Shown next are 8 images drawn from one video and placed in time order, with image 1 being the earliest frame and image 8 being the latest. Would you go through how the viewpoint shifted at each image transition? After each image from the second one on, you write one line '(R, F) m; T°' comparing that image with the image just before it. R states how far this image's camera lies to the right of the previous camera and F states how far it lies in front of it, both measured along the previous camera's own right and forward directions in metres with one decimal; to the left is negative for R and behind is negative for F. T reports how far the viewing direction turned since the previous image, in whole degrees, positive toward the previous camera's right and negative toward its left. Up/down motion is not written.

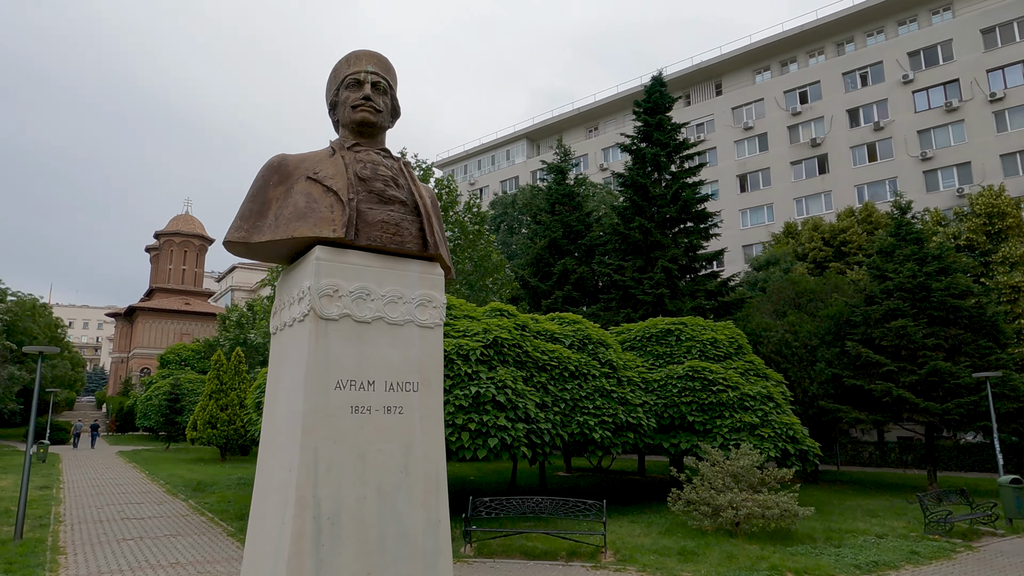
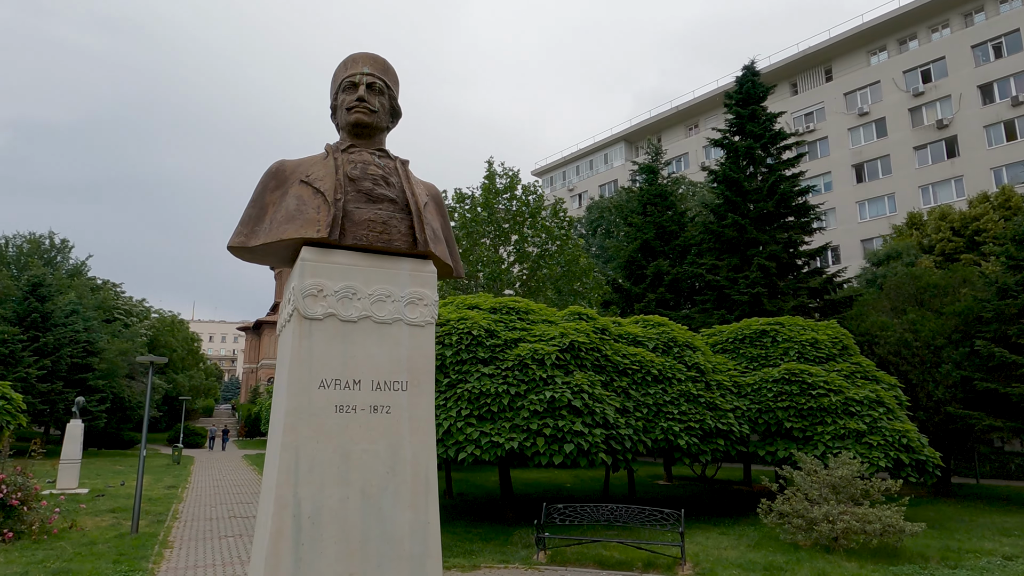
(+0.6, +0.2) m; -9°
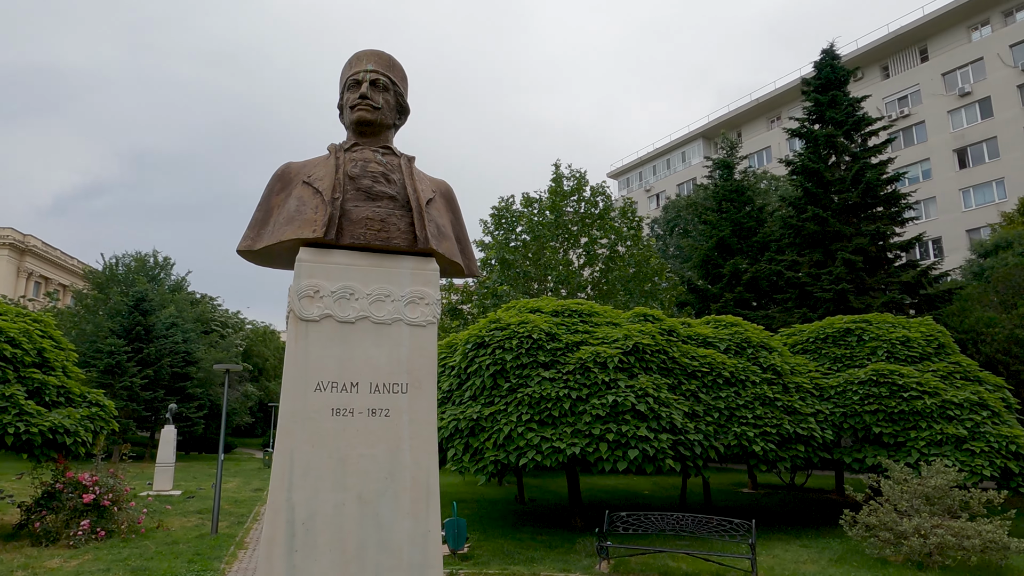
(+0.4, +0.2) m; -7°
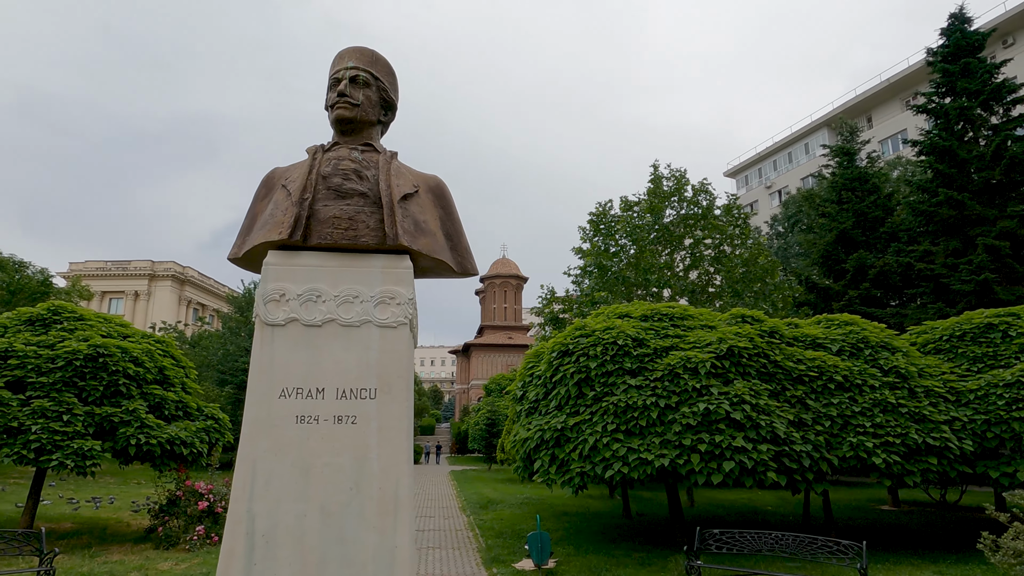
(+0.6, +0.3) m; -10°
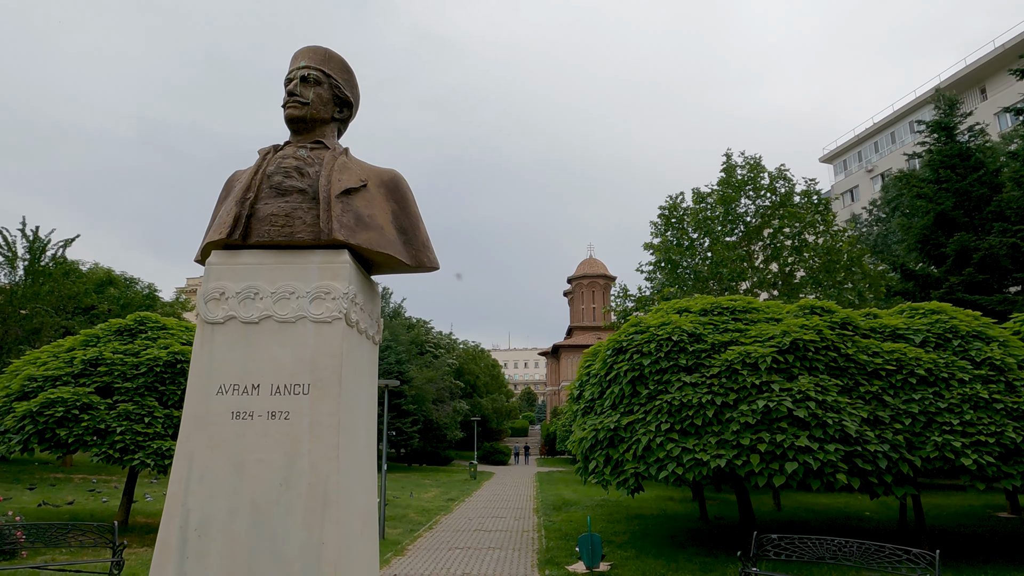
(+0.7, +0.2) m; -8°
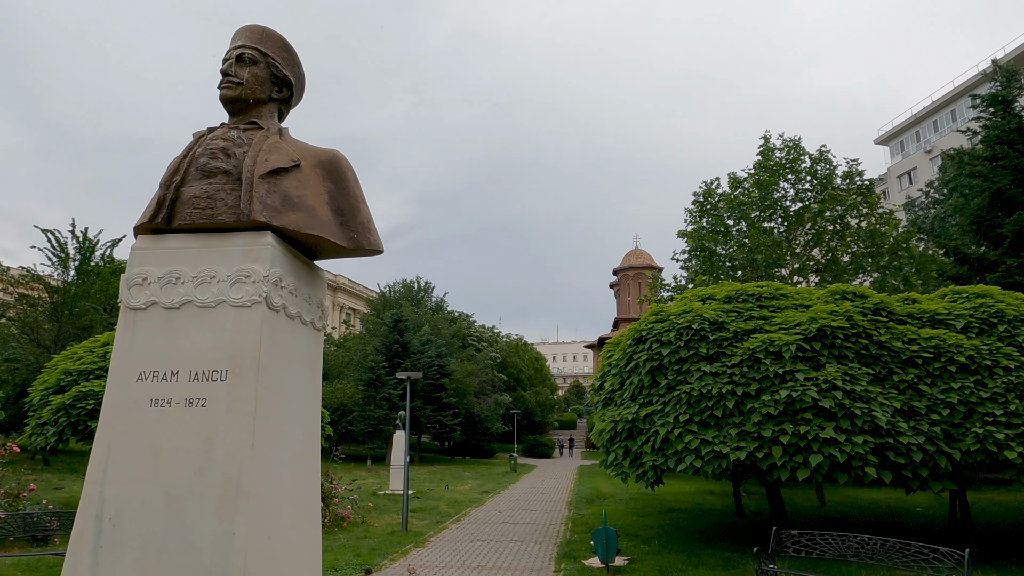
(+0.5, +0.2) m; -4°
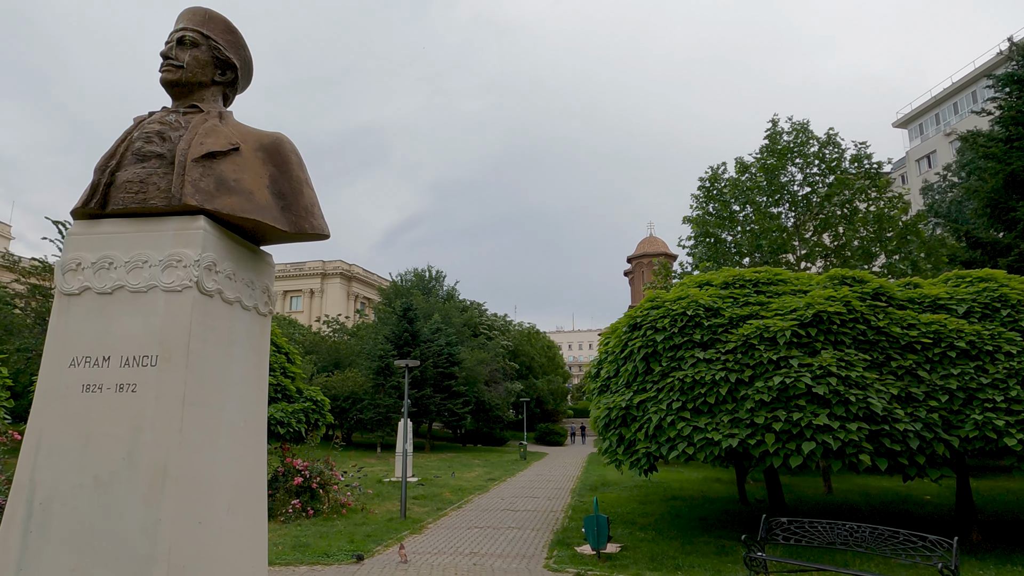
(+0.4, +0.1) m; -1°
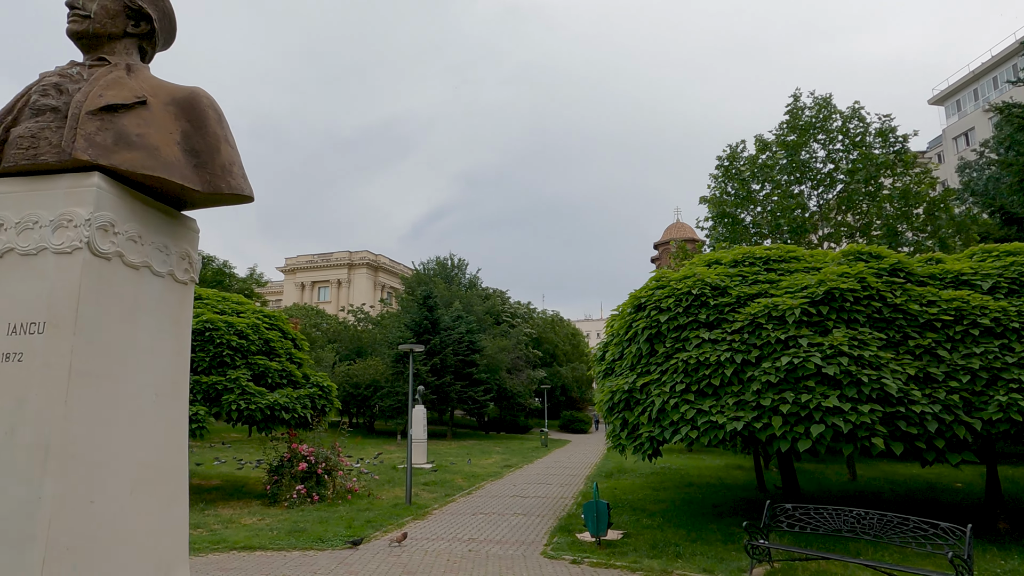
(+0.4, +0.3) m; -2°
